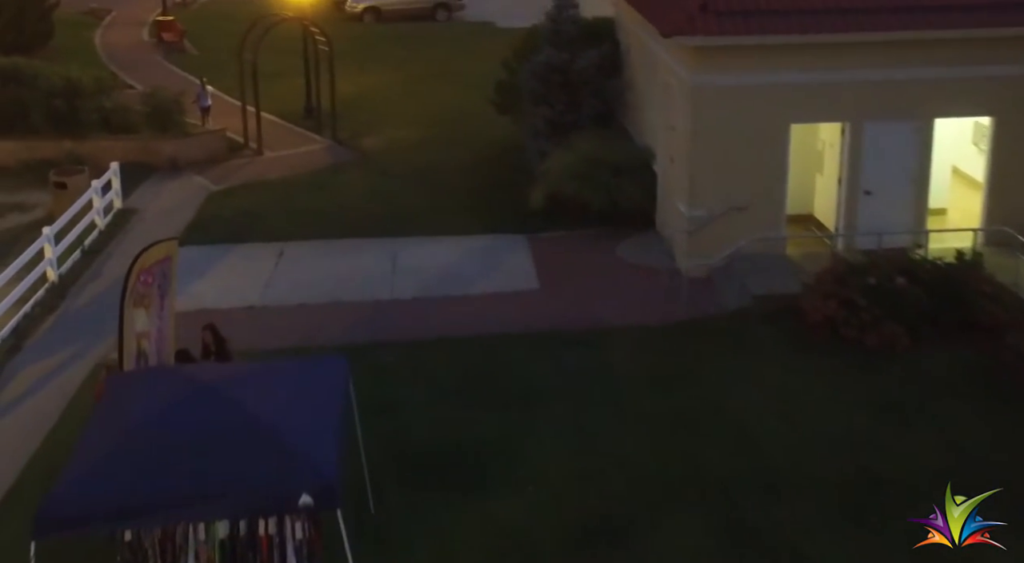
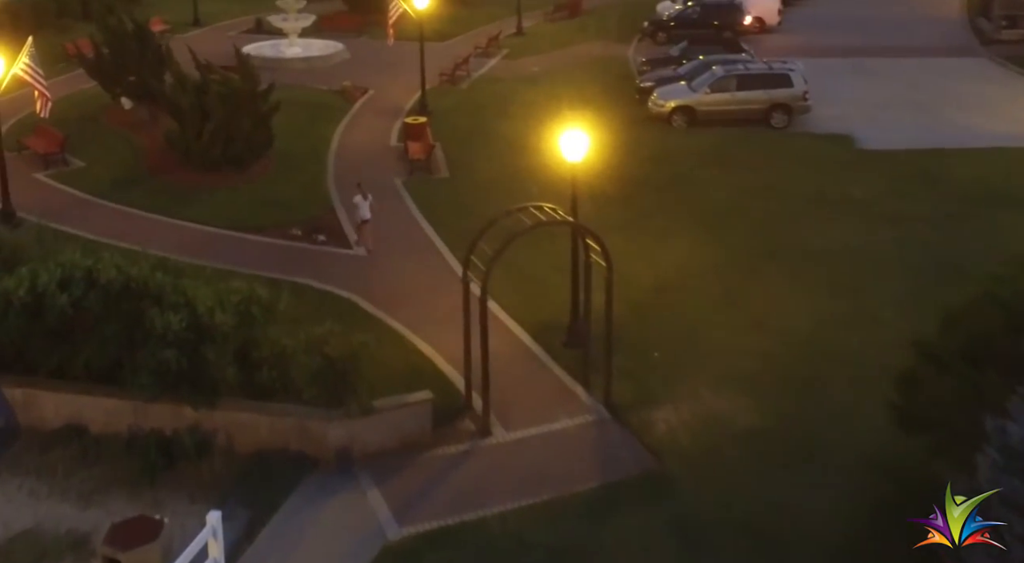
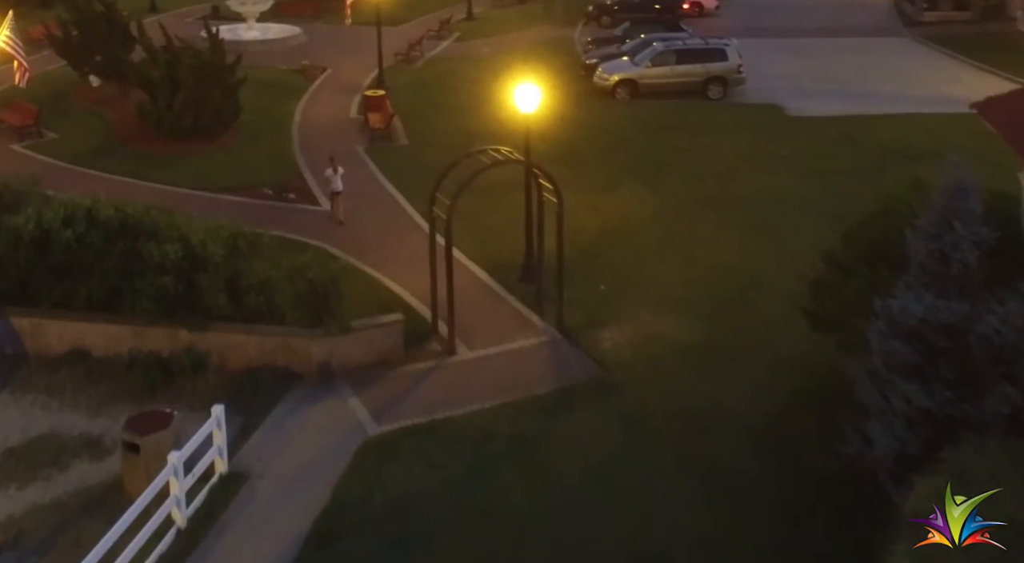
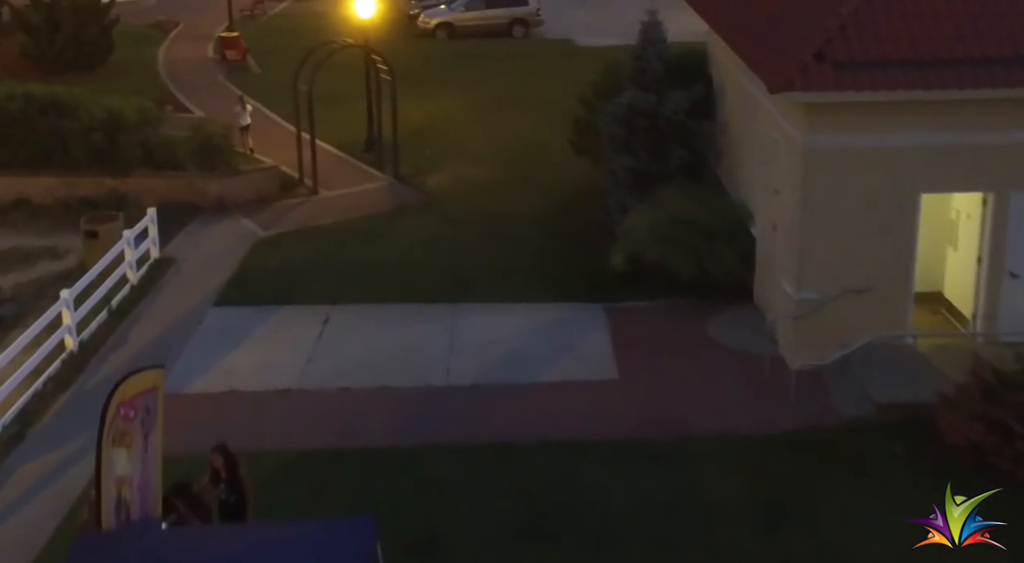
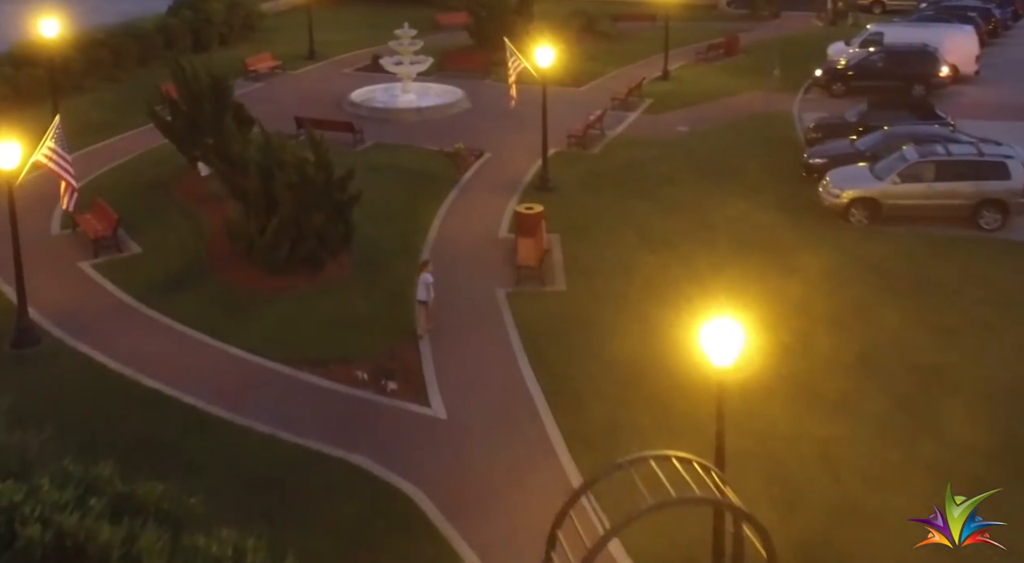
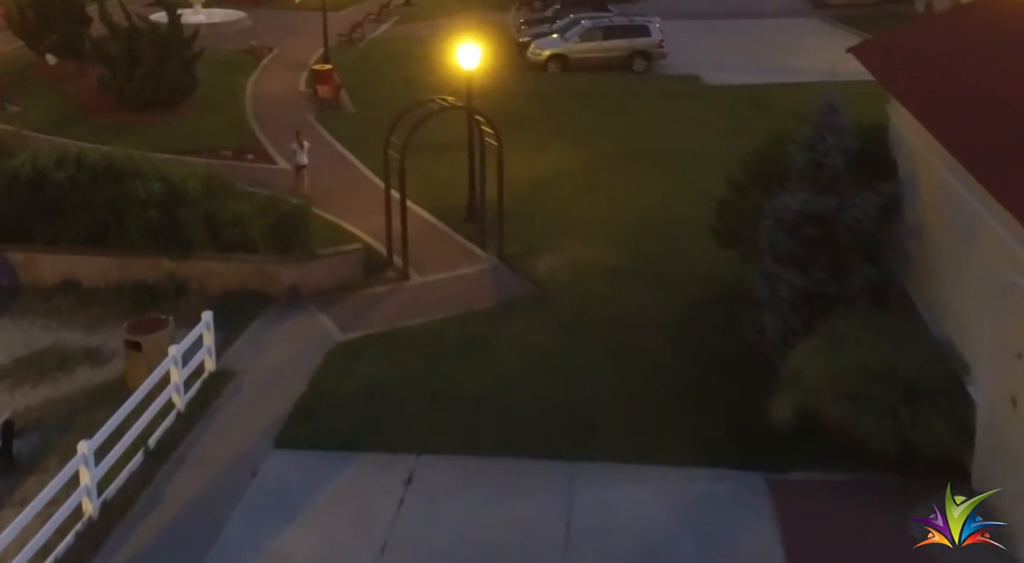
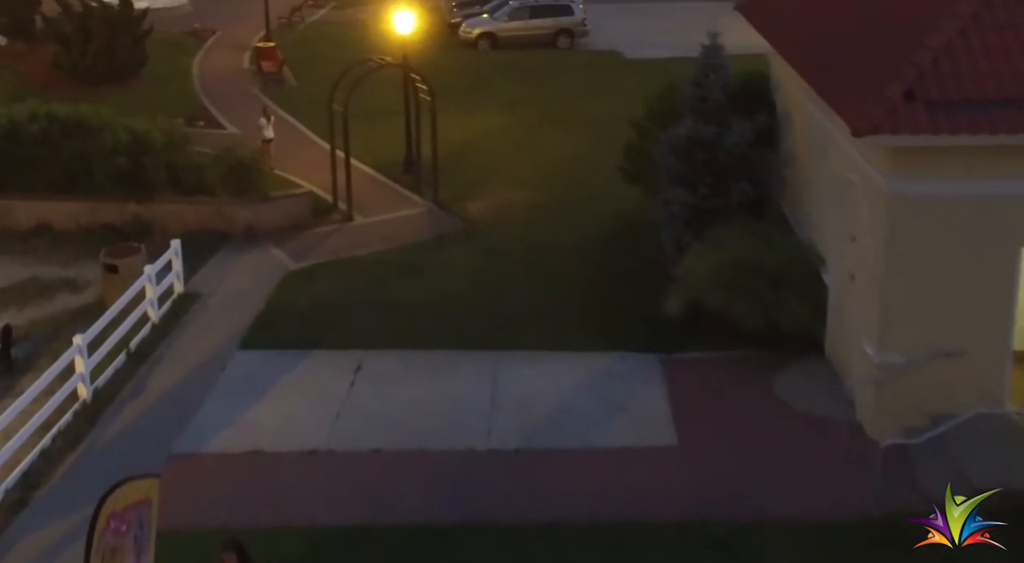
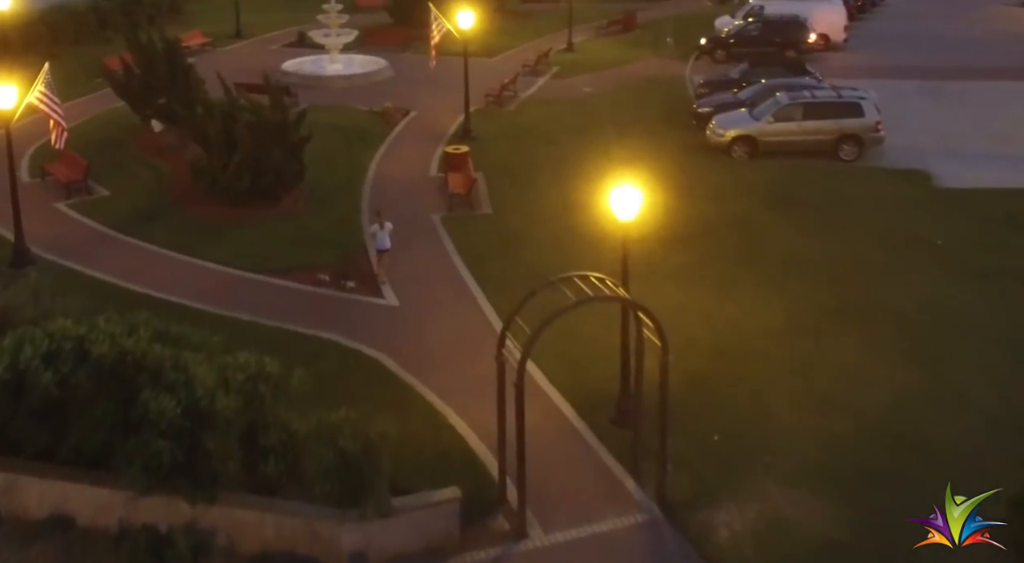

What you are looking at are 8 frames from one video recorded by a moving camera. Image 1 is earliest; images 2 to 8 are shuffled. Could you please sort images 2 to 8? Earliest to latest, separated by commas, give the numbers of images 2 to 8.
4, 7, 6, 3, 2, 8, 5
